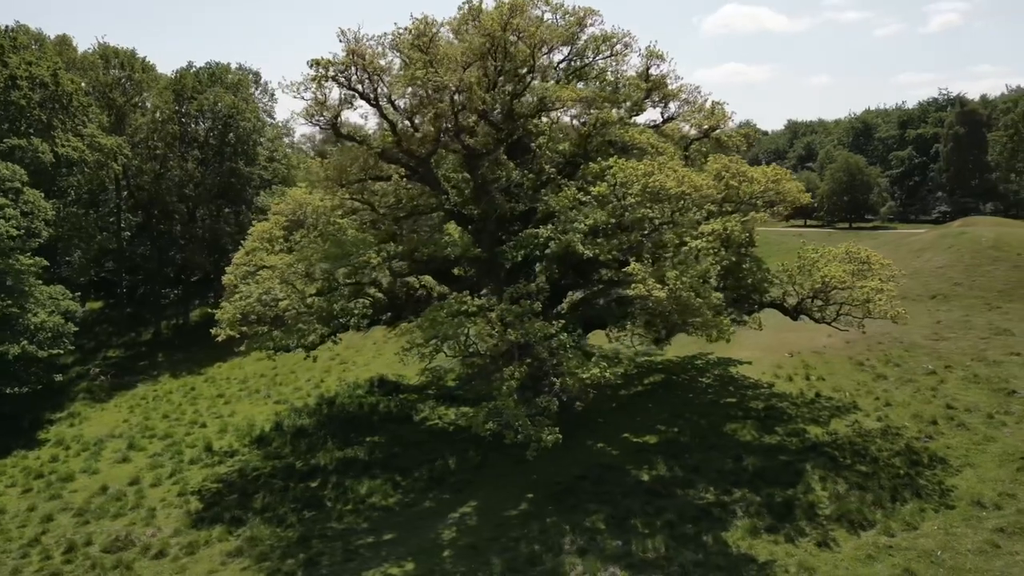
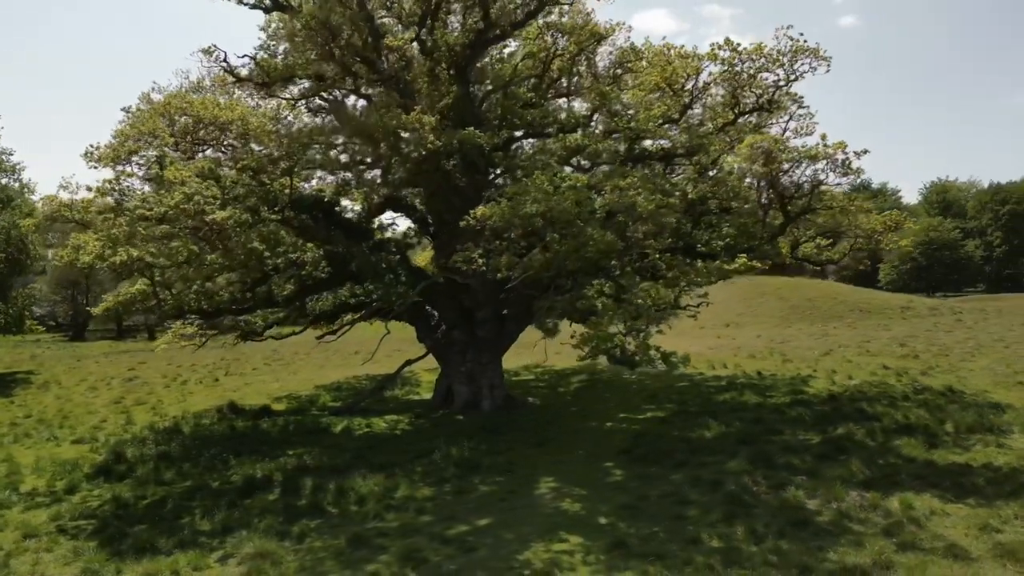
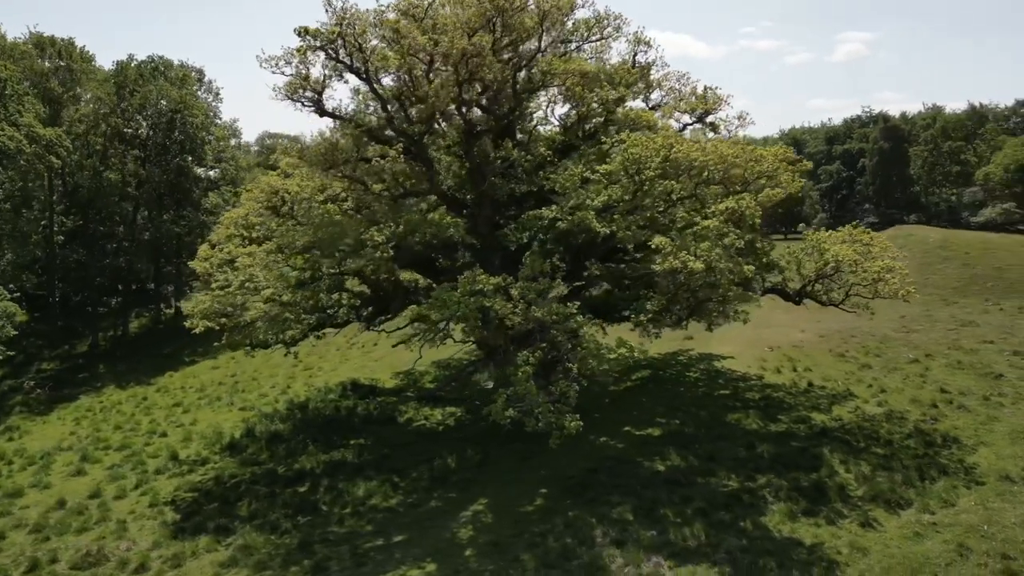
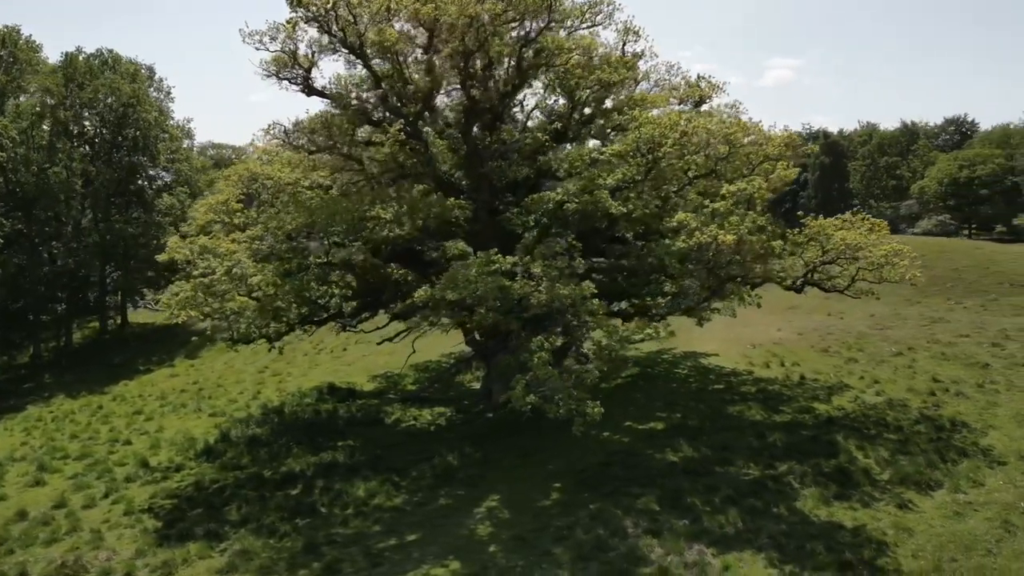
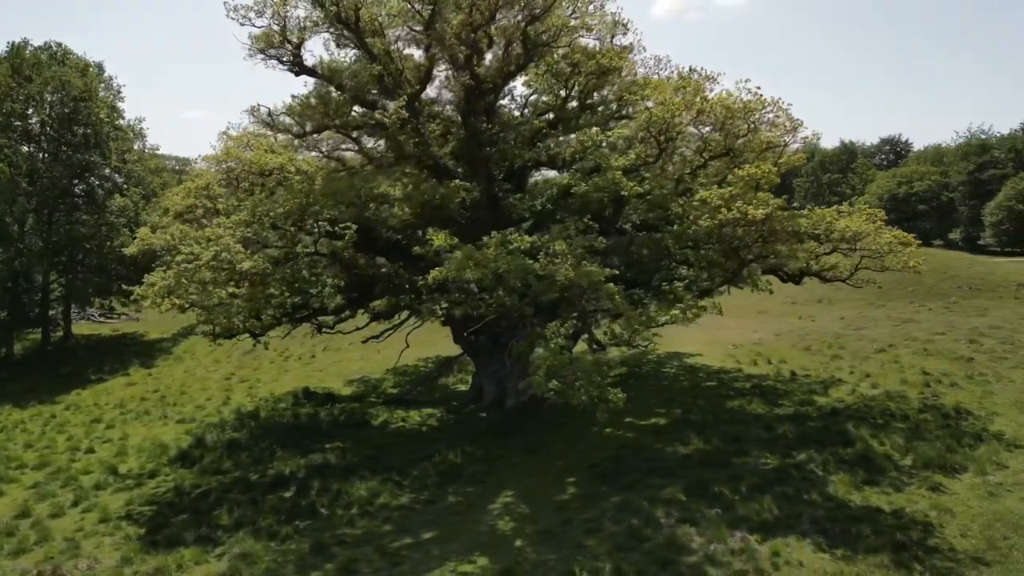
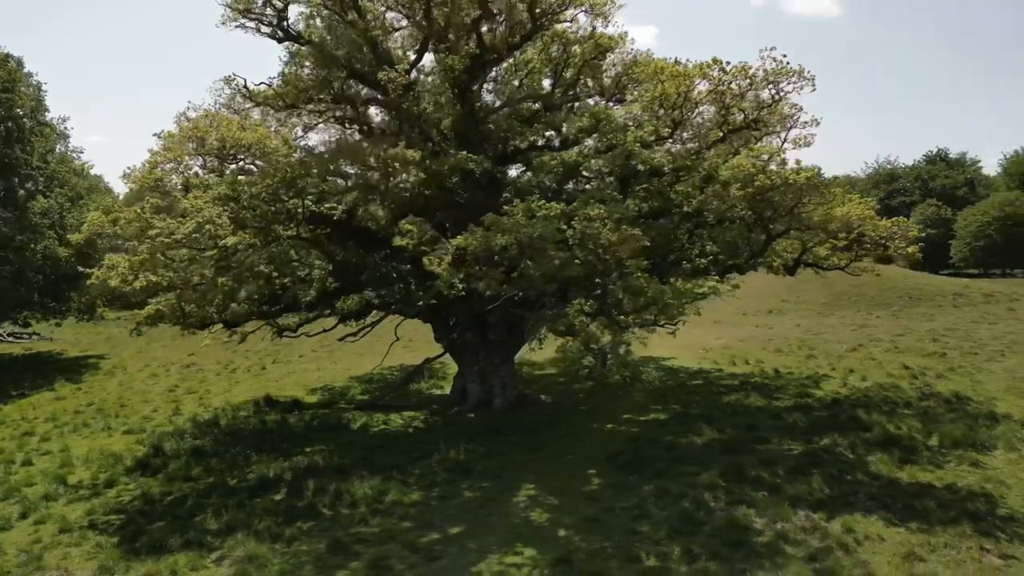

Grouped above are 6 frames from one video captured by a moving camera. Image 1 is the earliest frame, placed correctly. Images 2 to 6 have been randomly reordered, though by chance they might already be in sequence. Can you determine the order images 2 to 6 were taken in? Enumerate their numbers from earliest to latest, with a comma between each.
3, 4, 5, 6, 2
